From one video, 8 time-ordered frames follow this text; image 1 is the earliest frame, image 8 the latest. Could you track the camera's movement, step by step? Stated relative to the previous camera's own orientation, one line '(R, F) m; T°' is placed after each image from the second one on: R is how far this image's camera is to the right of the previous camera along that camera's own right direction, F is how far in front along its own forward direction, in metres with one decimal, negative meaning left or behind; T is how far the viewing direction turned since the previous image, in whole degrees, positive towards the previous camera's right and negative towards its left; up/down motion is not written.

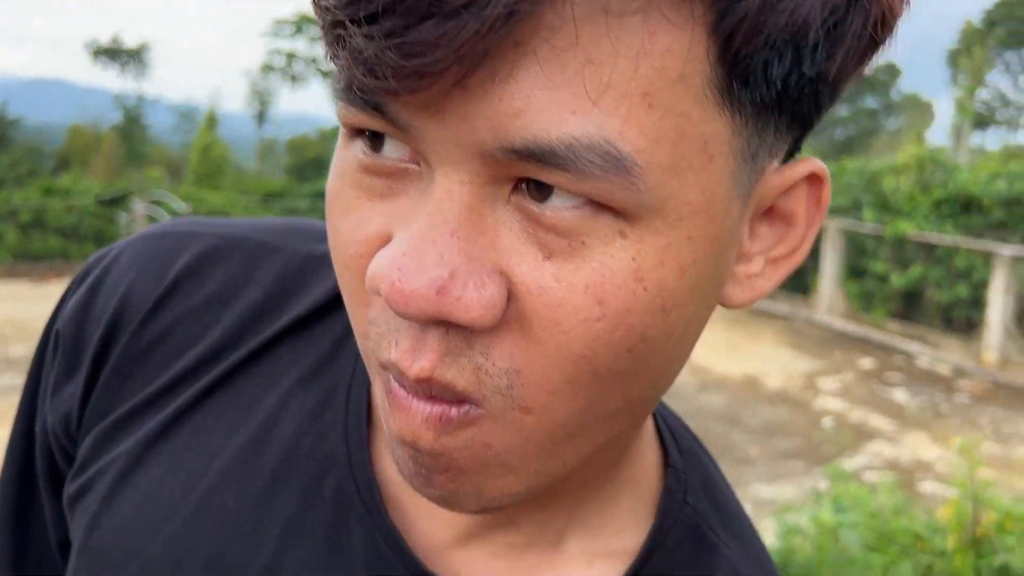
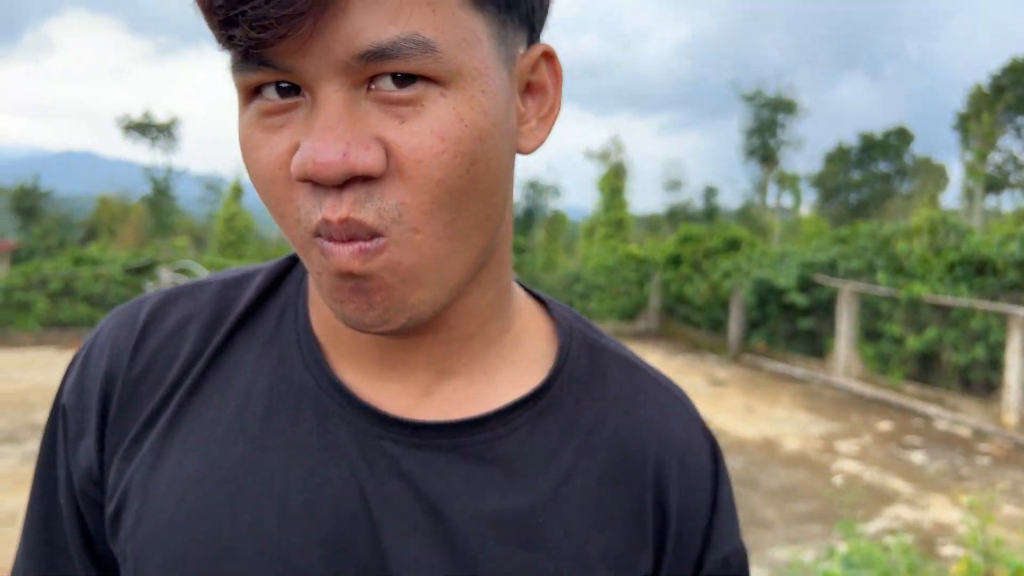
(0.0, -0.2) m; -1°
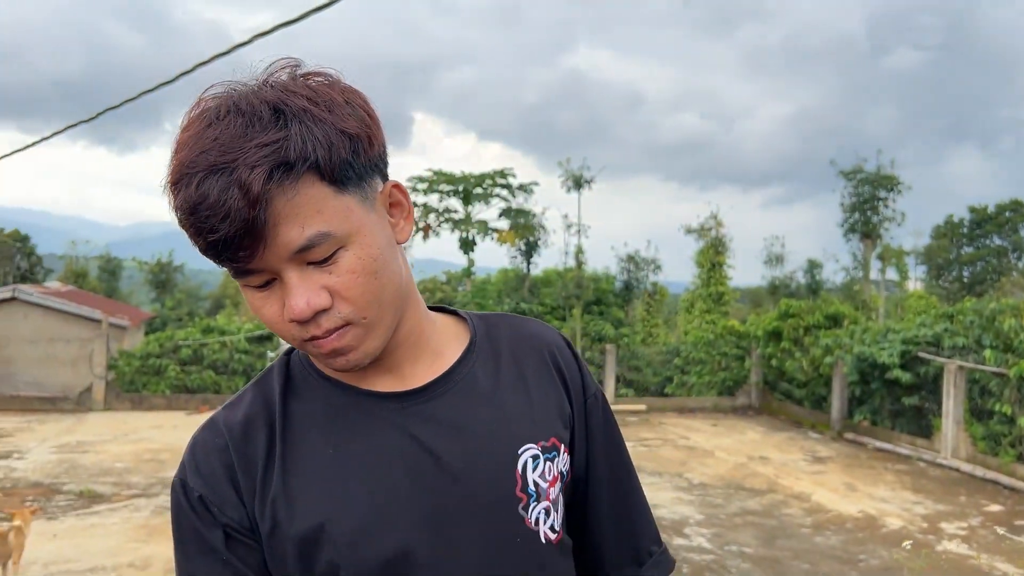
(0.0, -0.5) m; -7°
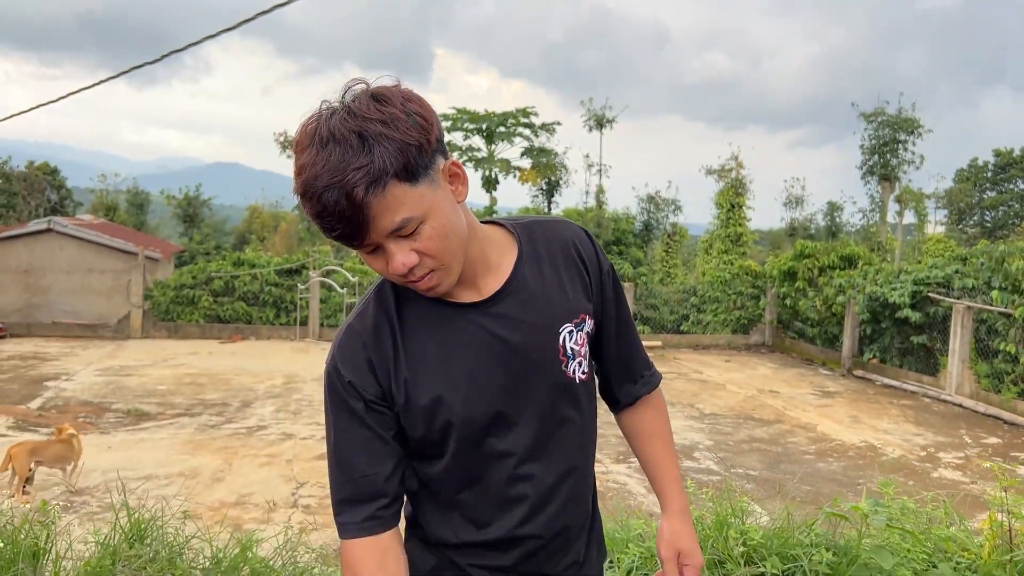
(0.0, -0.5) m; -1°
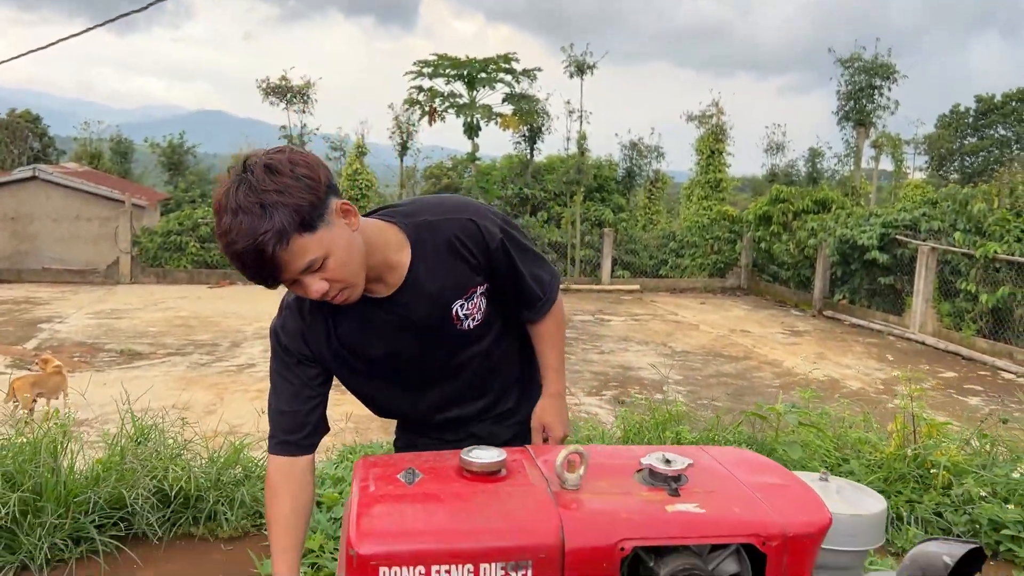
(+0.1, -0.4) m; +1°
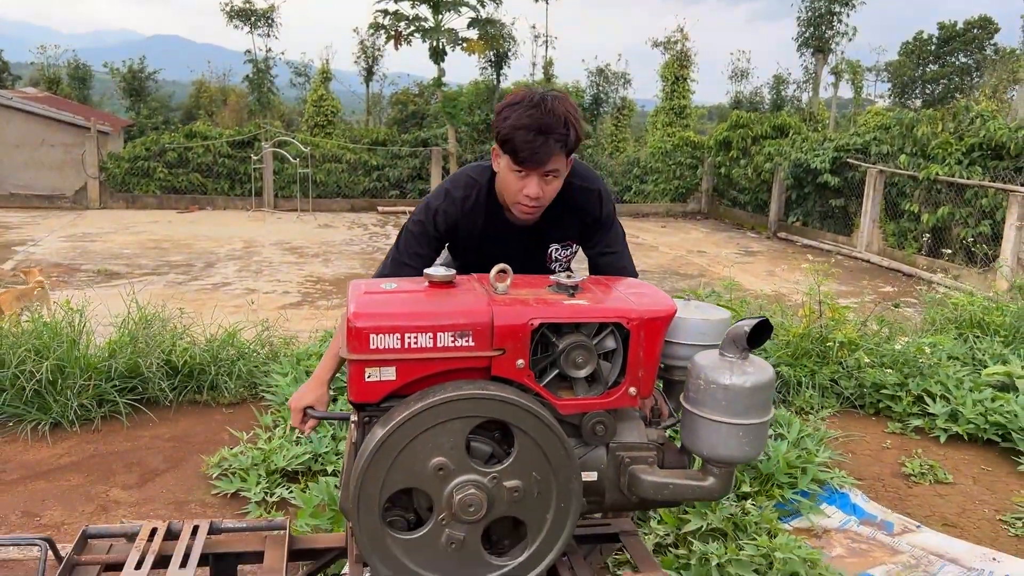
(0.0, -0.5) m; +2°
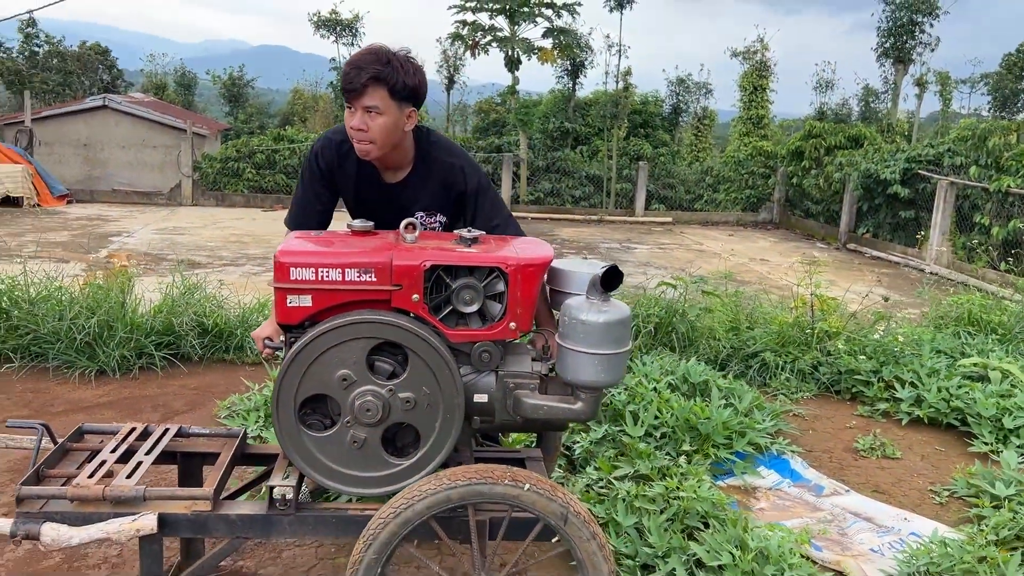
(+0.4, -0.3) m; -6°
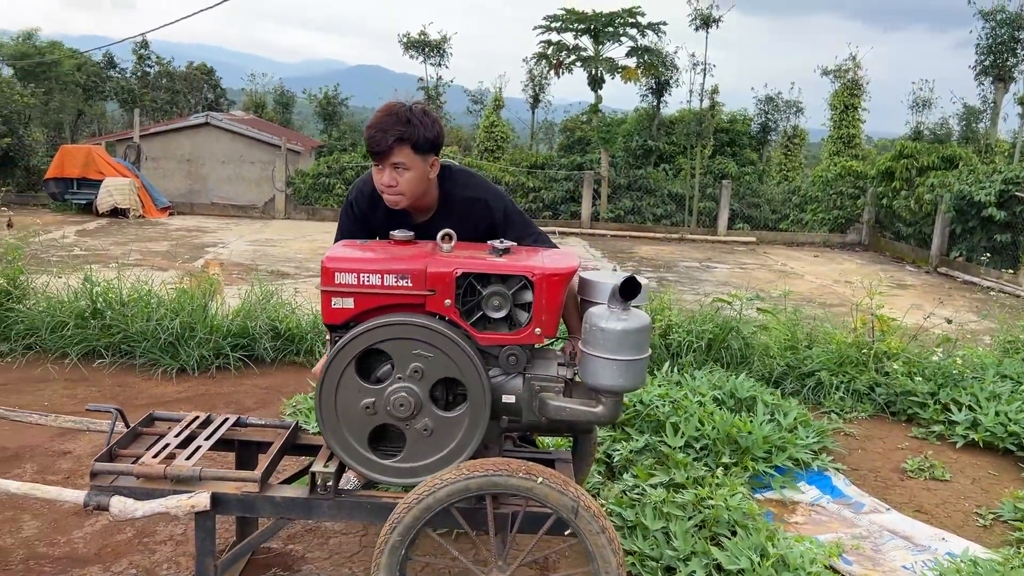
(+0.2, -0.1) m; -6°
